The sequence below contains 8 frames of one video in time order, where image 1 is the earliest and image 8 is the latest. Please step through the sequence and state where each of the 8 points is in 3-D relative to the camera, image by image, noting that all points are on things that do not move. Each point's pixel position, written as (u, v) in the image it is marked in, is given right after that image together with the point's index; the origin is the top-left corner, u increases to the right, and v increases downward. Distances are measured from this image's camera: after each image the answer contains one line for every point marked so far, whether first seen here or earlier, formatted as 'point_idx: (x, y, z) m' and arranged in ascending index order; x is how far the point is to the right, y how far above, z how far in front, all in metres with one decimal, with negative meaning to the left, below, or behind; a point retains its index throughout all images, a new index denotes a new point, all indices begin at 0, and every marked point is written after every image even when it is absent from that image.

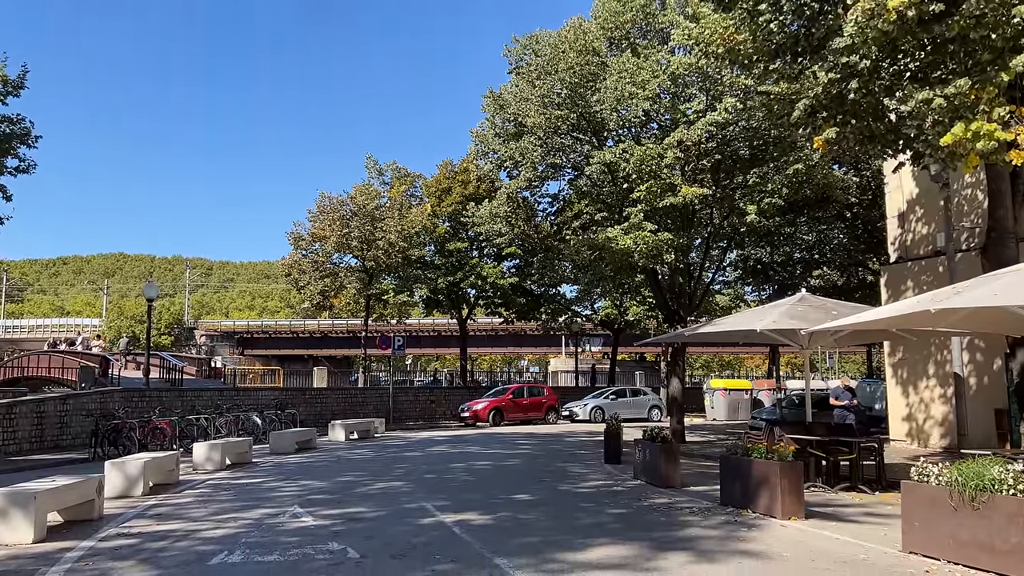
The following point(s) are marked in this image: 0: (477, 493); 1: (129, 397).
0: (-0.4, -2.5, +9.9) m
1: (-9.2, -2.6, +19.7) m
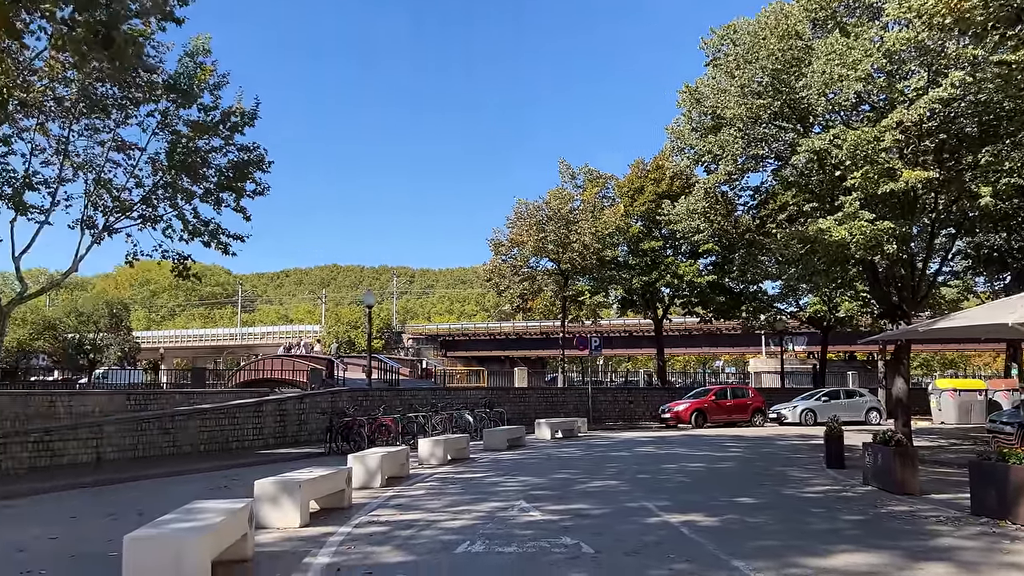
0: (+2.2, -2.5, +9.8) m
1: (-4.1, -2.8, +21.3) m
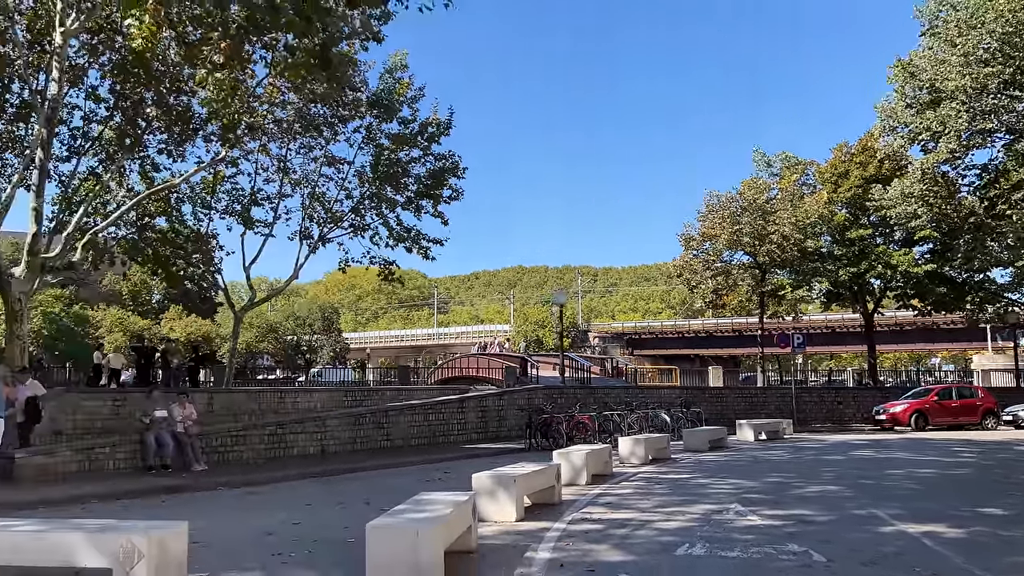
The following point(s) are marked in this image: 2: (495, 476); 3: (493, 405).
0: (+4.6, -2.4, +8.9) m
1: (+1.0, -2.8, +21.6) m
2: (-0.2, -1.8, +7.6) m
3: (-0.5, -2.9, +19.9) m
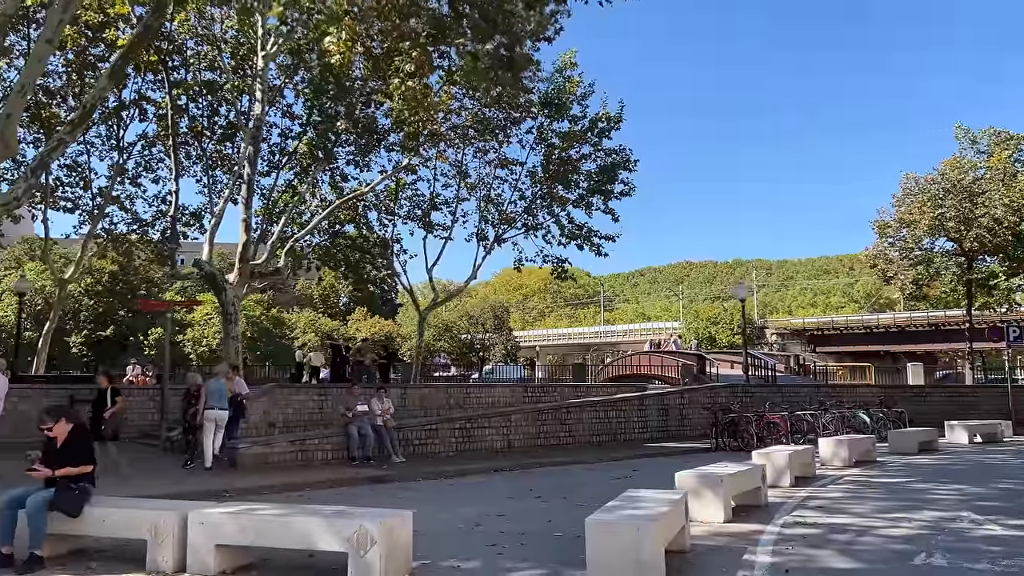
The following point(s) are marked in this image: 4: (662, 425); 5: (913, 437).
0: (+6.7, -2.2, +7.7) m
1: (+5.7, -2.7, +20.9) m
2: (+1.7, -1.7, +7.3) m
3: (+3.9, -2.7, +19.4) m
4: (+3.5, -3.2, +19.2) m
5: (+7.3, -2.7, +14.9) m
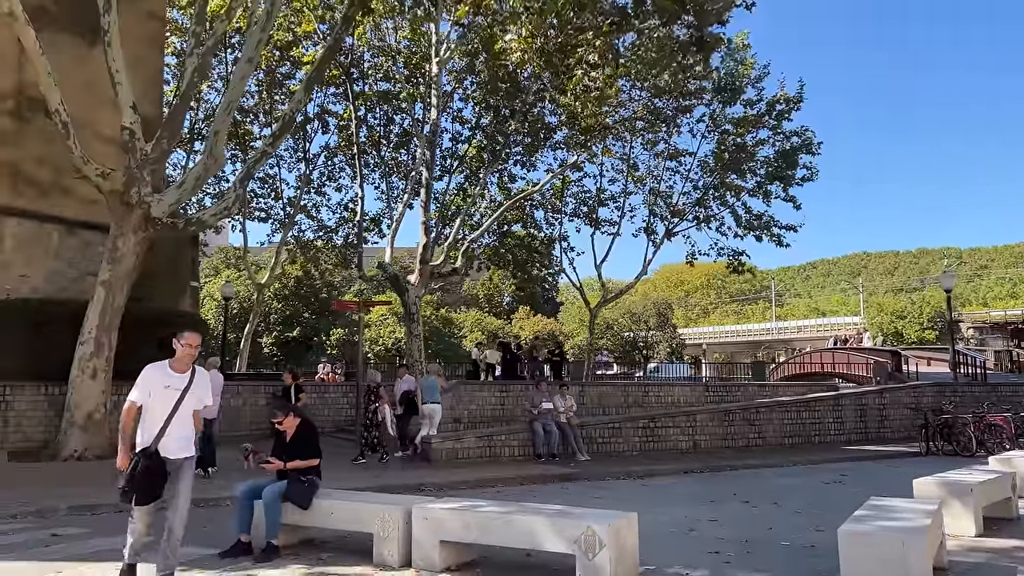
0: (+8.5, -2.0, +6.0) m
1: (+10.1, -2.4, +19.1) m
2: (+3.5, -1.6, +6.6) m
3: (+8.0, -2.5, +18.0) m
4: (+7.6, -3.0, +17.8) m
5: (+10.5, -2.5, +12.9) m
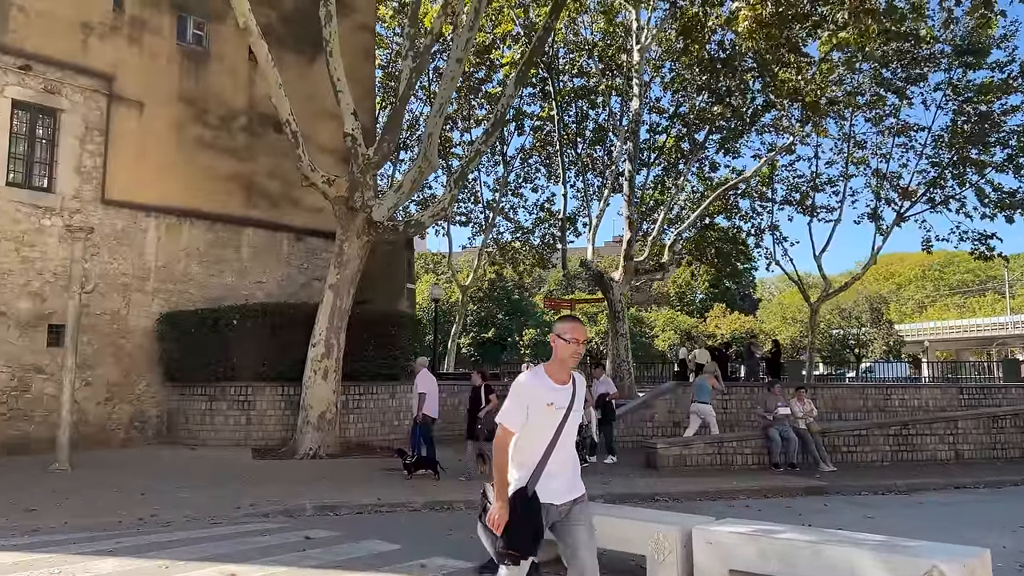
0: (+10.1, -1.7, +3.2) m
1: (+14.6, -2.0, +15.6) m
2: (+5.4, -1.4, +4.9) m
3: (+12.4, -2.2, +15.0) m
4: (+12.0, -2.7, +14.9) m
5: (+13.7, -2.1, +9.5) m
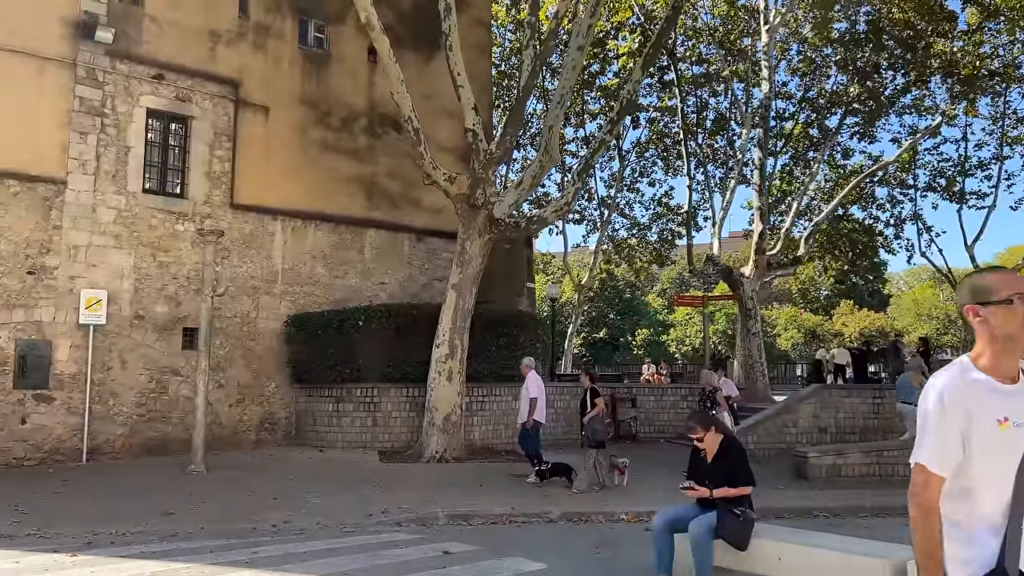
0: (+10.7, -1.5, +1.2) m
1: (+16.8, -1.8, +12.9) m
2: (+6.3, -1.3, +3.5) m
3: (+14.5, -2.0, +12.6) m
4: (+14.1, -2.5, +12.6) m
5: (+15.1, -1.9, +7.0) m
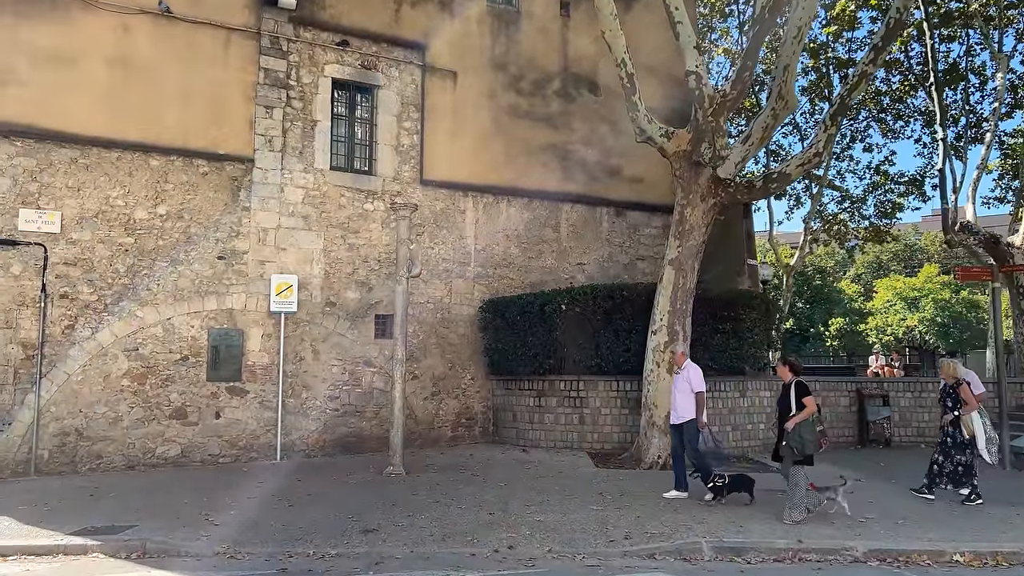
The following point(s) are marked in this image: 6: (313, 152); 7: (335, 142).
0: (+11.3, -1.0, -2.9) m
1: (+19.6, -1.1, +7.3) m
2: (+7.4, -0.9, +0.2) m
3: (+17.3, -1.3, +7.5) m
4: (+16.9, -1.9, +7.5) m
5: (+16.7, -1.3, +1.8) m
6: (-3.0, +2.1, +12.3) m
7: (-2.8, +2.3, +12.7) m
